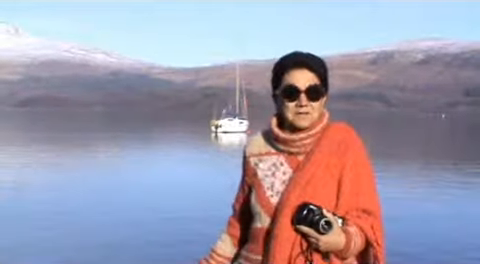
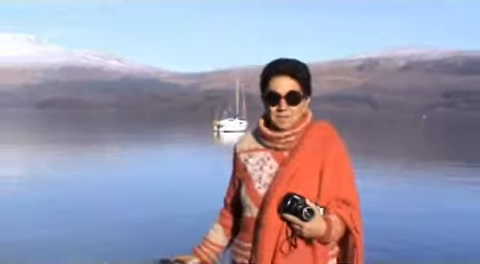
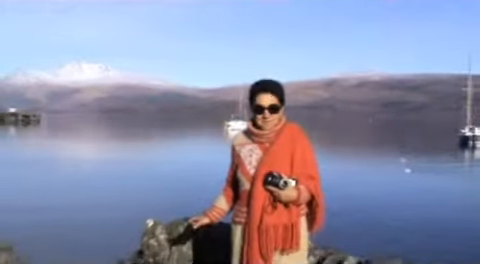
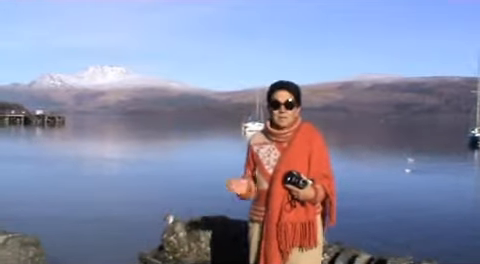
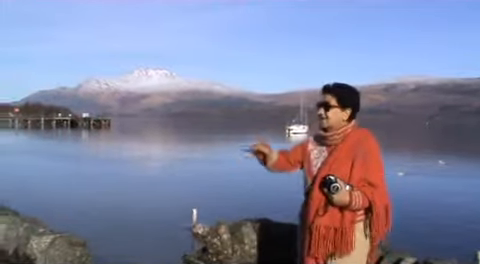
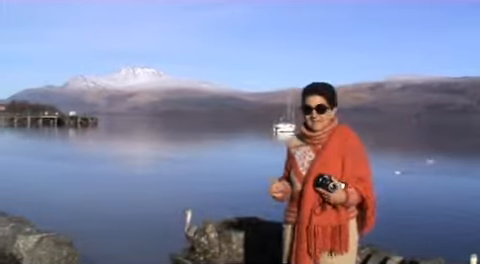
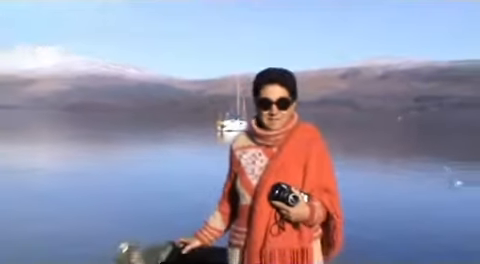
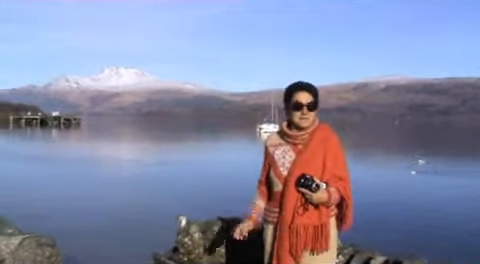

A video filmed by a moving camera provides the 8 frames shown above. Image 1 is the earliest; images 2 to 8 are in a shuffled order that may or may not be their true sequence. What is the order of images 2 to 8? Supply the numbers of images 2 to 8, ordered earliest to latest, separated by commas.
2, 7, 3, 4, 8, 6, 5
